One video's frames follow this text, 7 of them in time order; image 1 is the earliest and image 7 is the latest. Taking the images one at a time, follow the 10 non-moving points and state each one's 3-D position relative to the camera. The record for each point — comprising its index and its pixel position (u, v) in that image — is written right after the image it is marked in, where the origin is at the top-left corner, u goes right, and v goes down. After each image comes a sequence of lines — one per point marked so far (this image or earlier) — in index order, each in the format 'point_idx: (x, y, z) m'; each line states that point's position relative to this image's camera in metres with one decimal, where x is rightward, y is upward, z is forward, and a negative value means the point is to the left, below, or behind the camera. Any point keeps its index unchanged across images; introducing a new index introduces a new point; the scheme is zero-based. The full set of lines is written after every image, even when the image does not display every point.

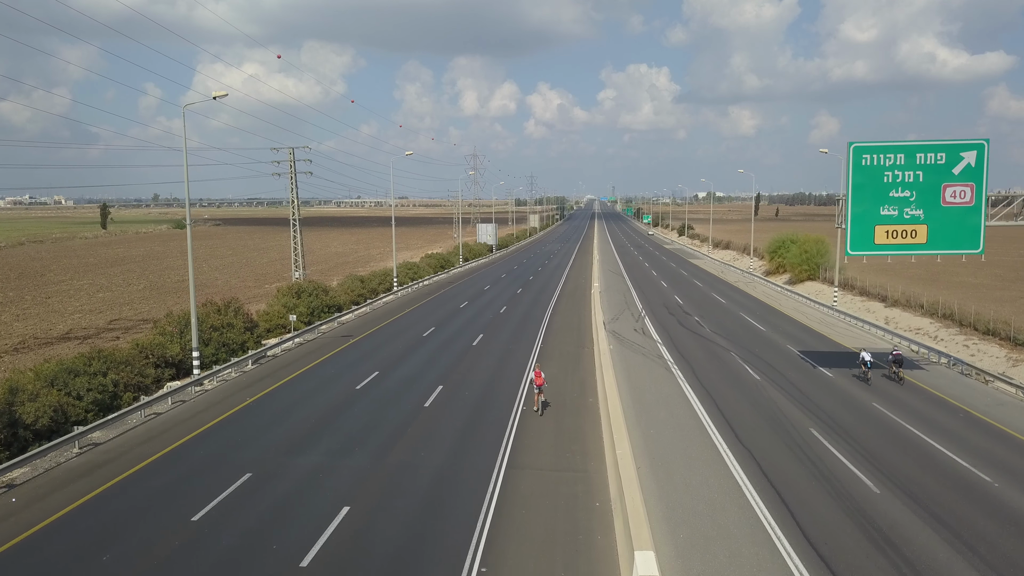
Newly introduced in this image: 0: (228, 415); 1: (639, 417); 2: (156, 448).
0: (-8.2, -3.7, +19.3) m
1: (+3.5, -3.5, +18.0) m
2: (-8.9, -4.0, +16.7) m
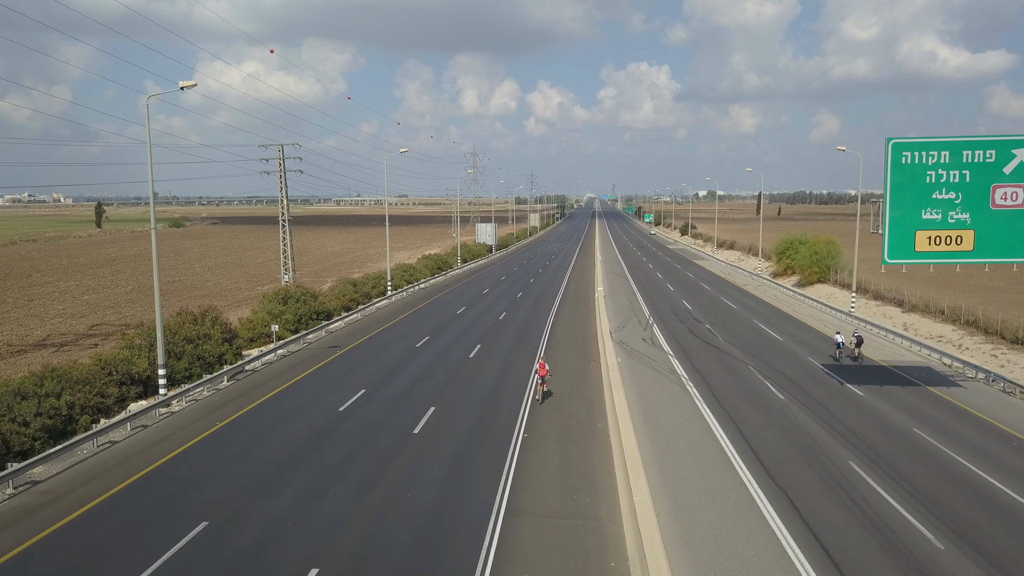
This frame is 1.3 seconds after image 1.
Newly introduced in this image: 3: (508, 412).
0: (-8.2, -4.0, +17.3) m
1: (+3.4, -3.9, +16.0) m
2: (-8.9, -4.3, +14.7) m
3: (-0.1, -3.7, +19.8) m
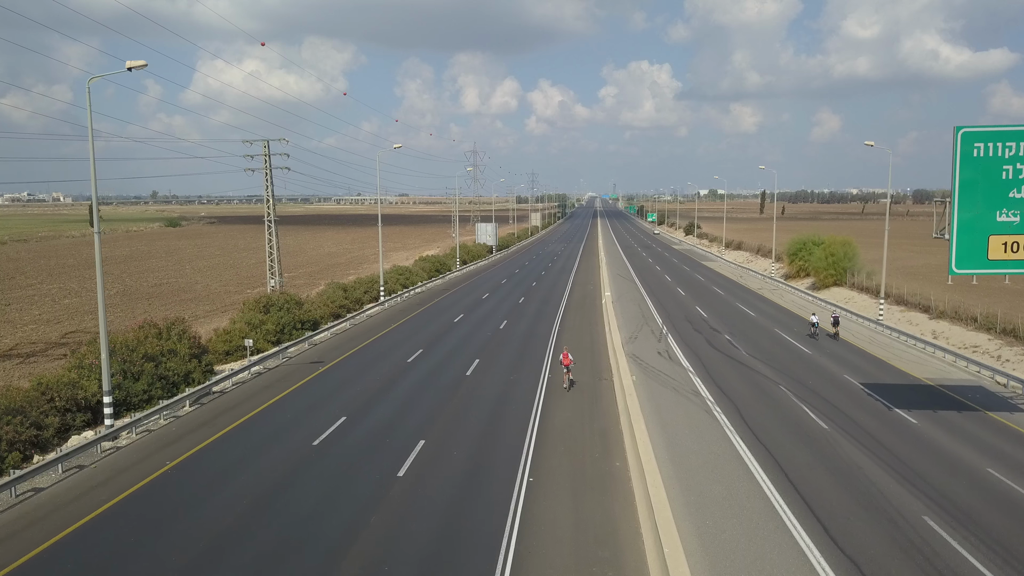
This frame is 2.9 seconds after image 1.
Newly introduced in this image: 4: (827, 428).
0: (-8.2, -4.4, +14.6) m
1: (+3.5, -4.2, +13.3) m
2: (-8.9, -4.7, +12.0) m
3: (0.0, -4.0, +17.1) m
4: (+8.5, -3.8, +17.9) m
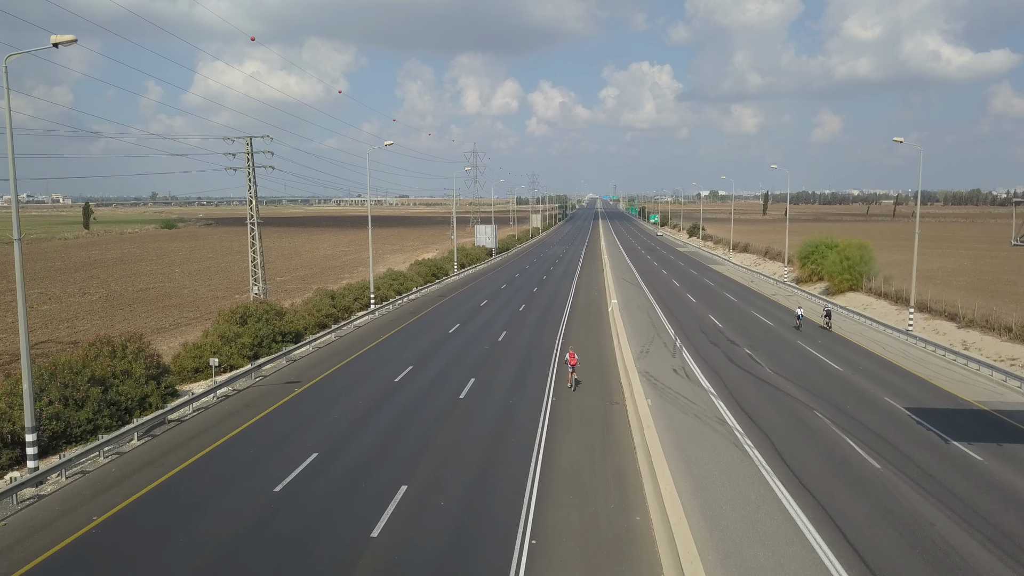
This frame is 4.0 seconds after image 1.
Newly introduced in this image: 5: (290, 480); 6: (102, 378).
0: (-8.2, -4.7, +12.1) m
1: (+3.5, -4.6, +10.7) m
2: (-8.9, -5.0, +9.4) m
3: (-0.1, -4.4, +14.5) m
4: (+8.4, -4.1, +15.3) m
5: (-5.1, -4.4, +15.4) m
6: (-11.4, -2.5, +18.5) m
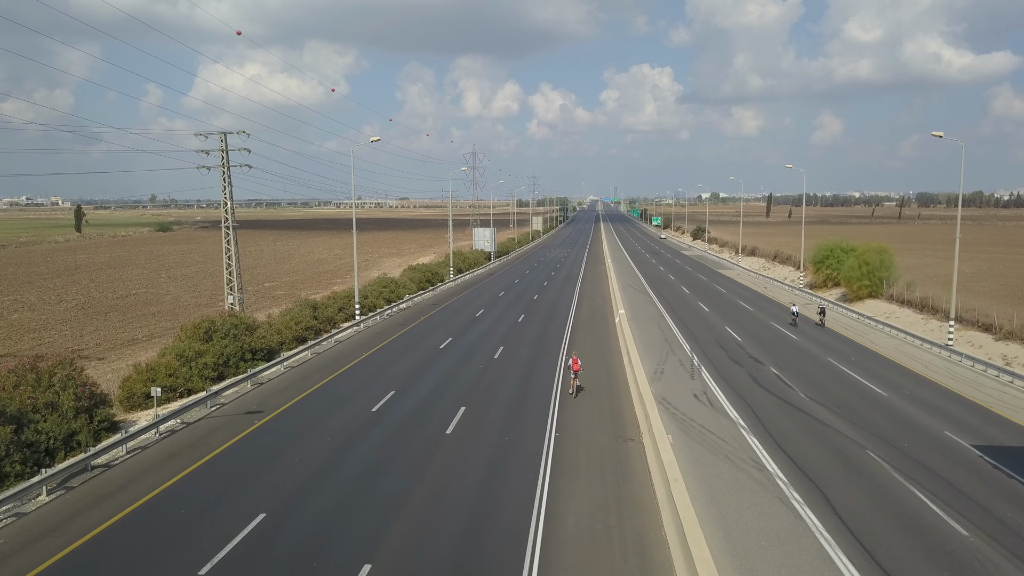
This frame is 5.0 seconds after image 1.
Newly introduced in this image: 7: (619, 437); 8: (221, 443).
0: (-8.3, -5.1, +9.0) m
1: (+3.4, -4.9, +7.6) m
2: (-9.0, -5.4, +6.4) m
3: (-0.2, -4.7, +11.5) m
4: (+8.3, -4.5, +12.2) m
5: (-5.2, -4.8, +12.3) m
6: (-11.5, -2.9, +15.5) m
7: (+2.8, -3.8, +17.2) m
8: (-7.6, -4.0, +17.5) m
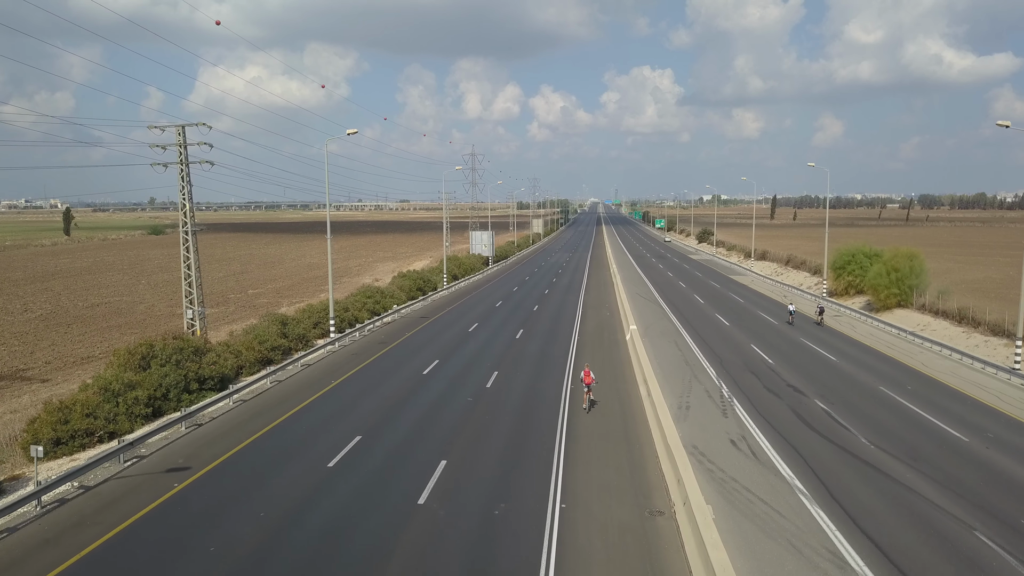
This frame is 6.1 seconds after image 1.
0: (-8.5, -5.6, +5.0) m
1: (+3.2, -5.4, +3.6) m
2: (-9.2, -5.9, +2.4) m
3: (-0.3, -5.2, +7.5) m
4: (+8.2, -5.0, +8.2) m
5: (-5.3, -5.3, +8.3) m
6: (-11.6, -3.4, +11.5) m
7: (+2.6, -4.3, +13.2) m
8: (-7.7, -4.5, +13.5) m
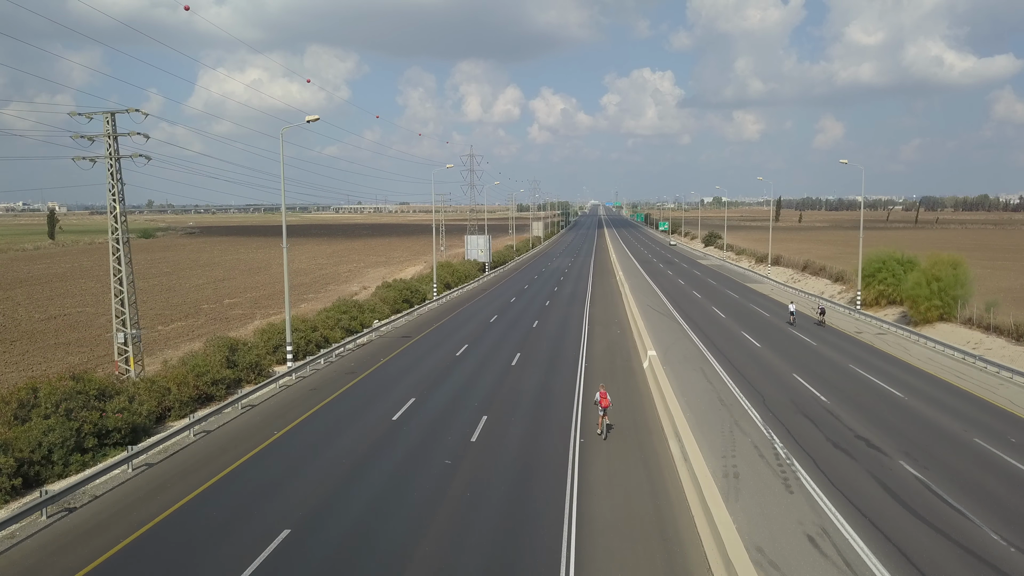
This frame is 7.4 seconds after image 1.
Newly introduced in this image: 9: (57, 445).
0: (-8.7, -6.2, +0.1) m
1: (+3.0, -6.0, -1.3) m
2: (-9.4, -6.5, -2.5) m
3: (-0.5, -5.8, +2.6) m
4: (+8.0, -5.6, +3.3) m
5: (-5.5, -5.9, +3.4) m
6: (-11.8, -4.0, +6.6) m
7: (+2.4, -5.0, +8.3) m
8: (-7.9, -5.2, +8.6) m
9: (-10.4, -3.6, +15.4) m
